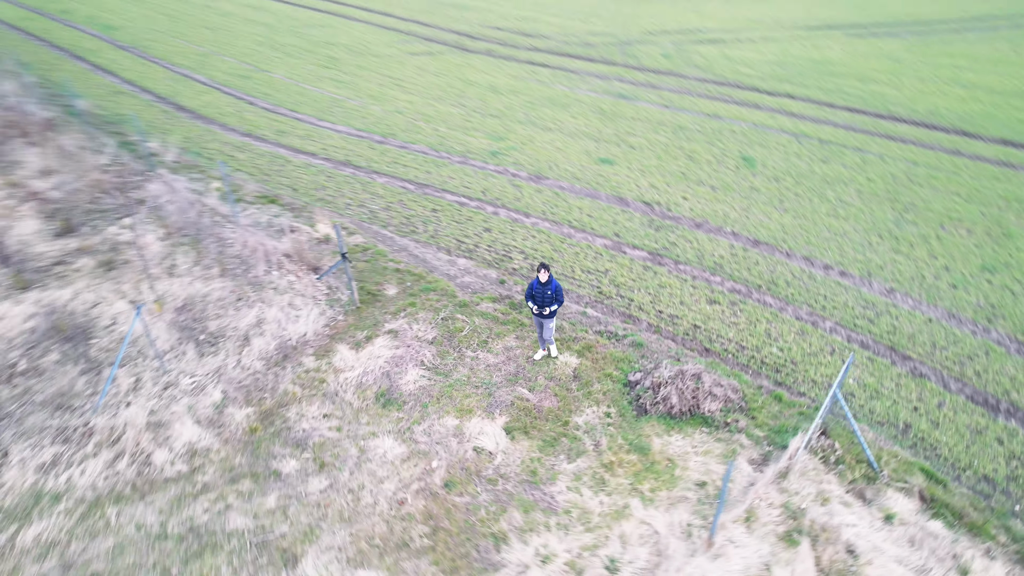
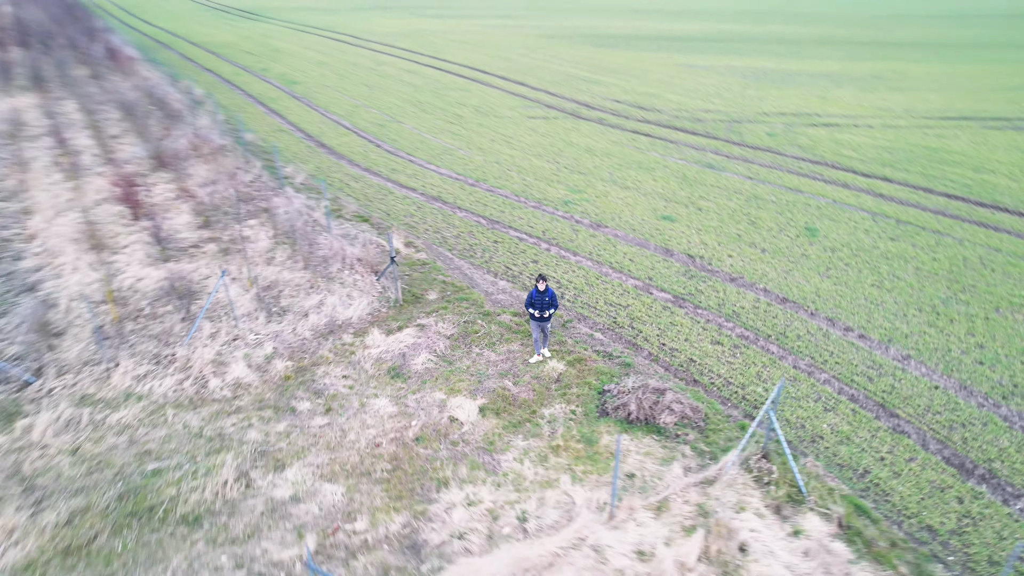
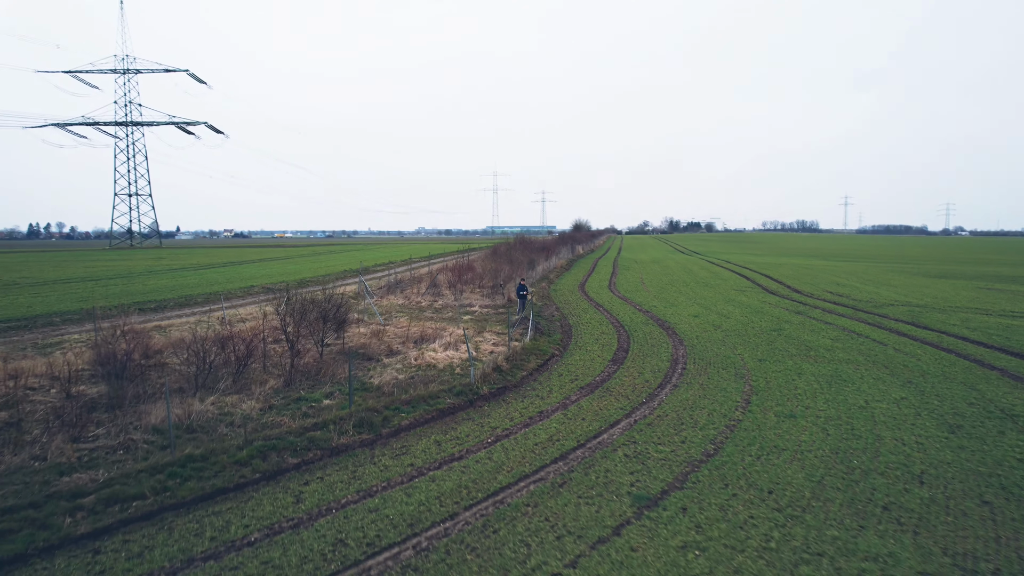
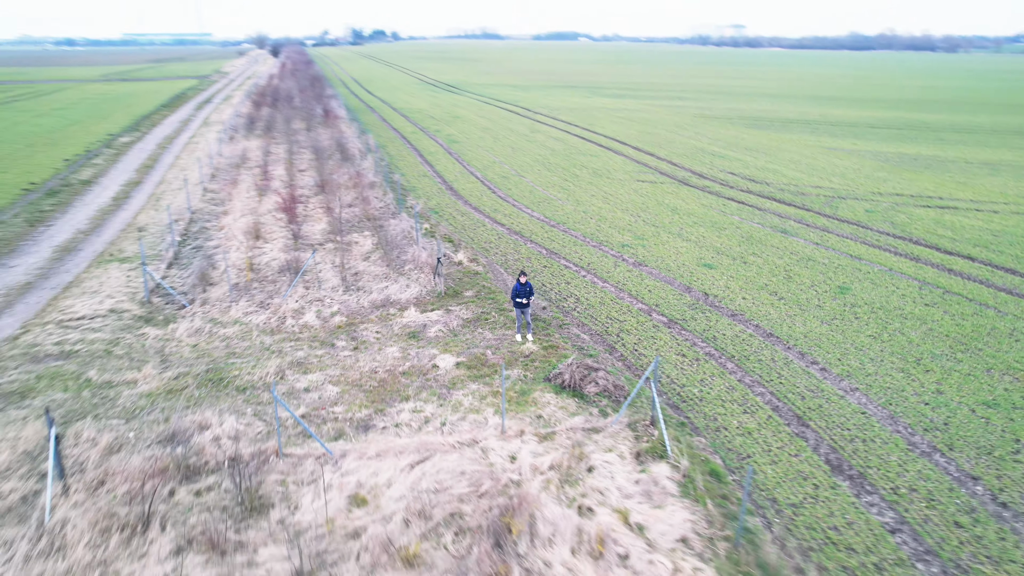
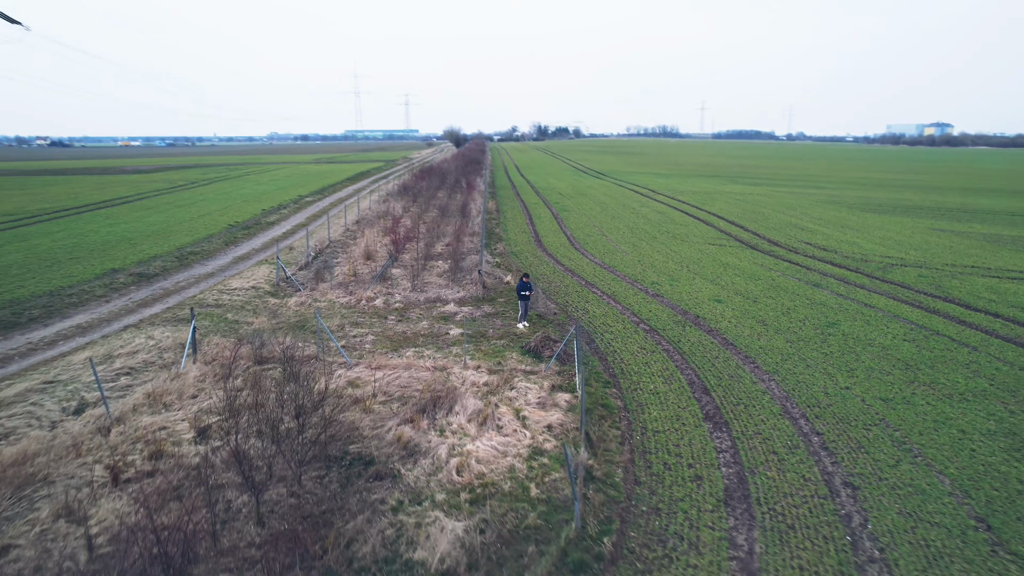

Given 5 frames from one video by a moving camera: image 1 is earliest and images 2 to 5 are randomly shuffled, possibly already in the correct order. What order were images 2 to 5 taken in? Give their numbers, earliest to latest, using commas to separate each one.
2, 4, 5, 3
